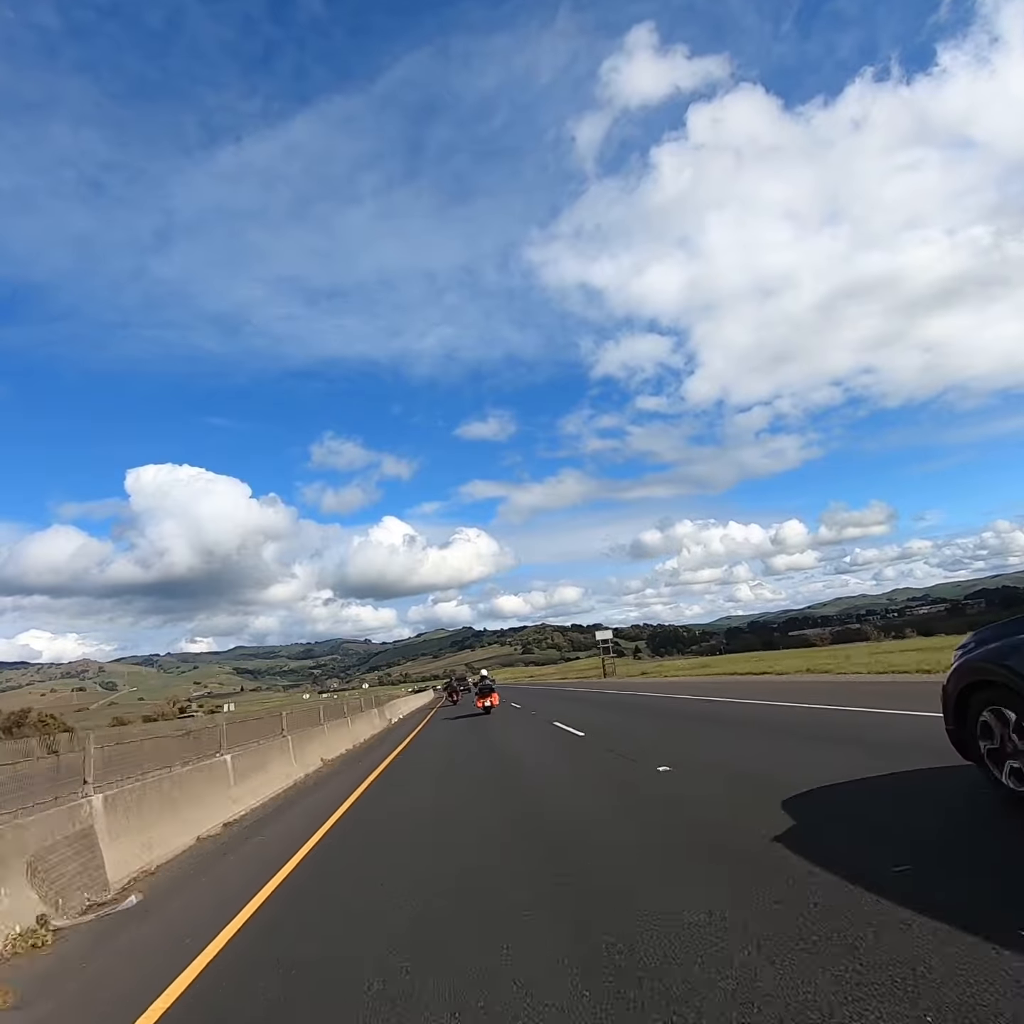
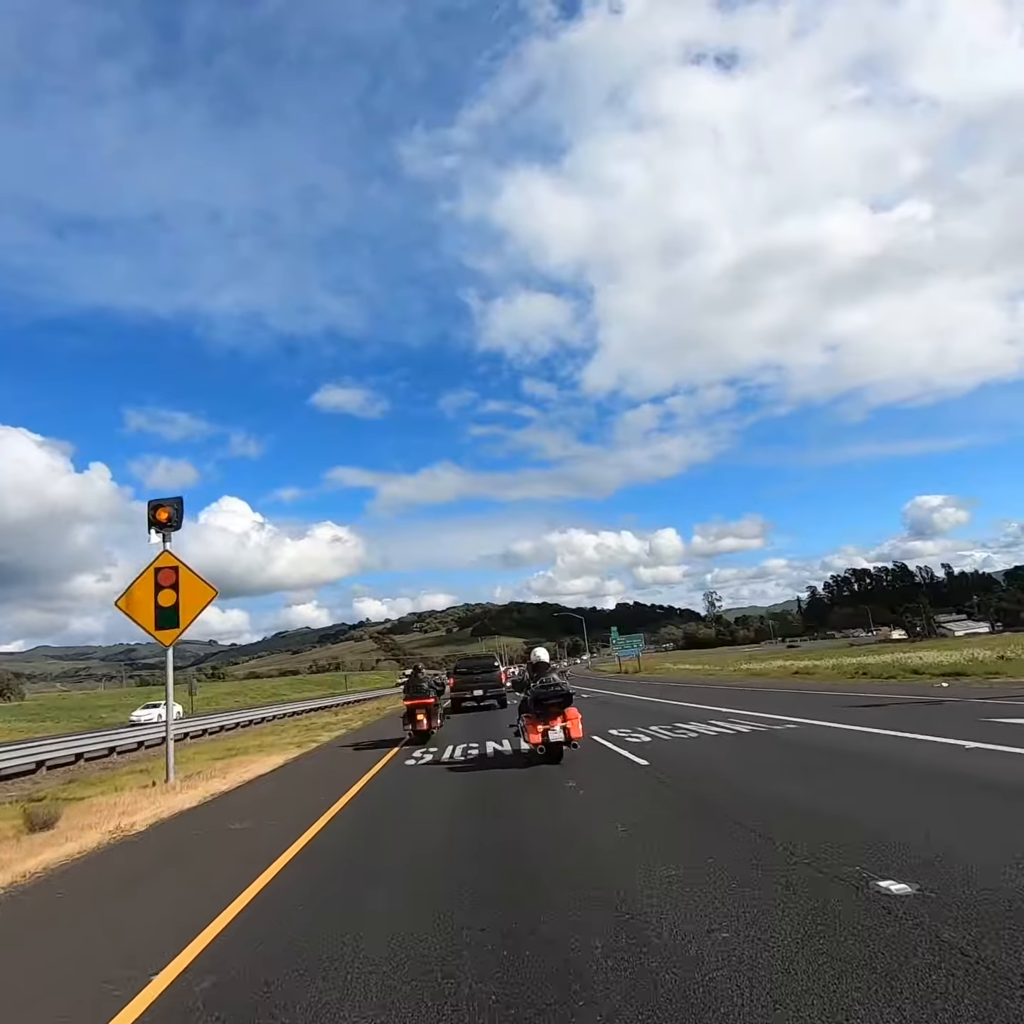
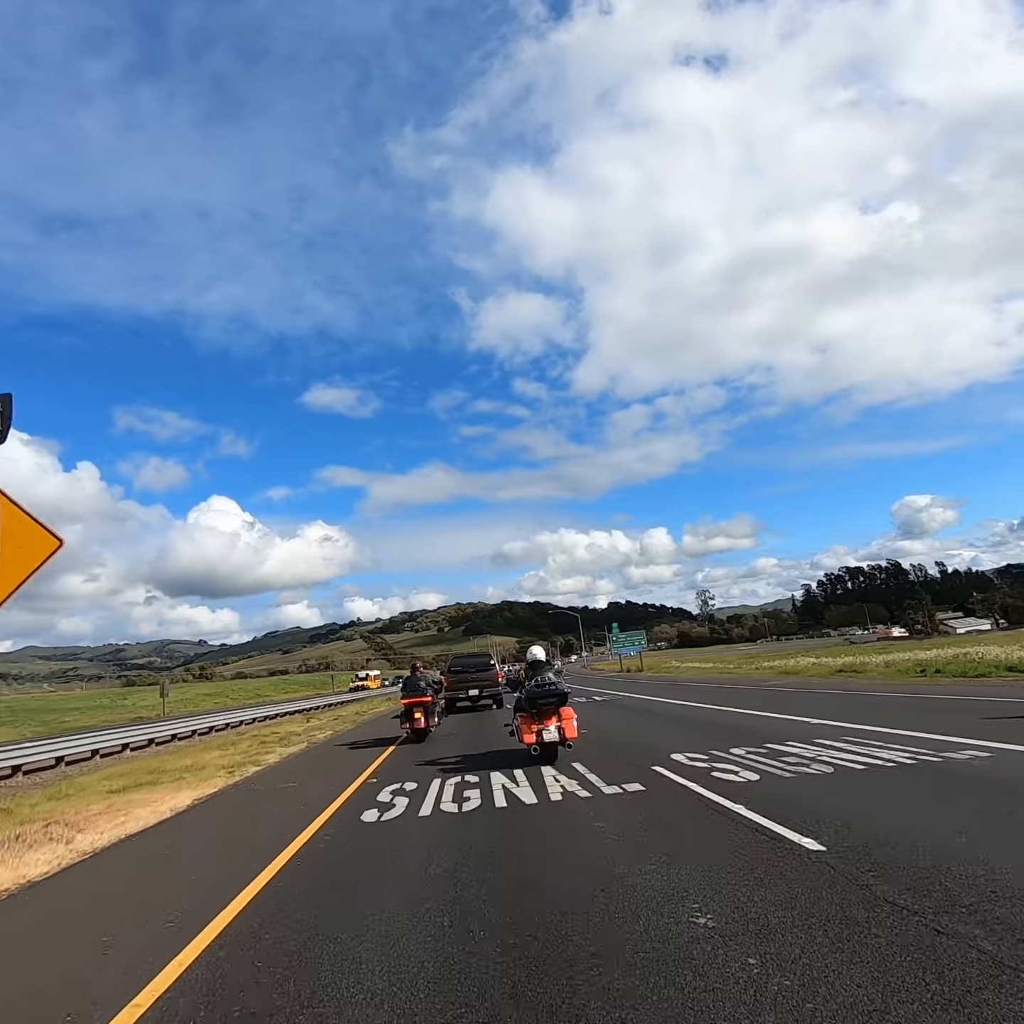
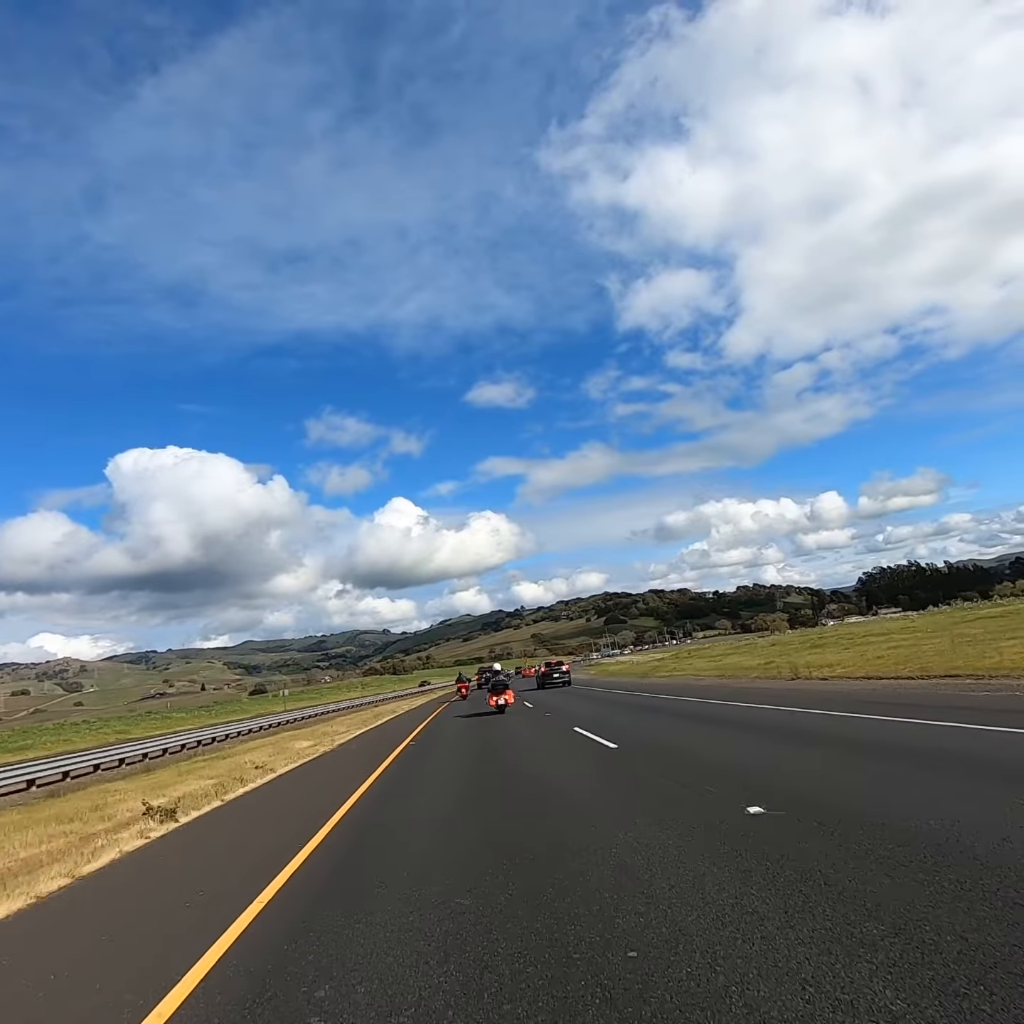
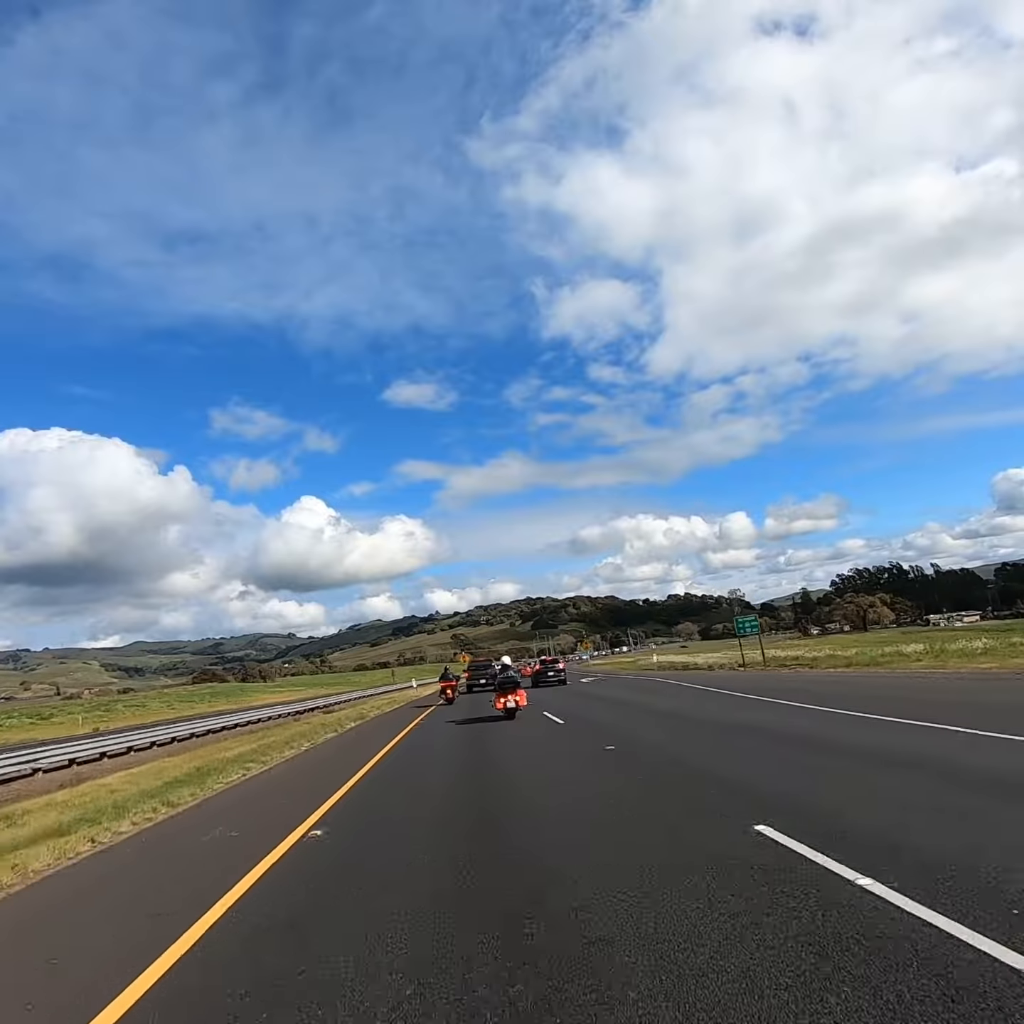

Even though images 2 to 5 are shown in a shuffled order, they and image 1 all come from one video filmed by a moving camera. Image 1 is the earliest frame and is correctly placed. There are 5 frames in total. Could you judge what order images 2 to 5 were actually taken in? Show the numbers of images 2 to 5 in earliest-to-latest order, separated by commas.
4, 5, 2, 3
